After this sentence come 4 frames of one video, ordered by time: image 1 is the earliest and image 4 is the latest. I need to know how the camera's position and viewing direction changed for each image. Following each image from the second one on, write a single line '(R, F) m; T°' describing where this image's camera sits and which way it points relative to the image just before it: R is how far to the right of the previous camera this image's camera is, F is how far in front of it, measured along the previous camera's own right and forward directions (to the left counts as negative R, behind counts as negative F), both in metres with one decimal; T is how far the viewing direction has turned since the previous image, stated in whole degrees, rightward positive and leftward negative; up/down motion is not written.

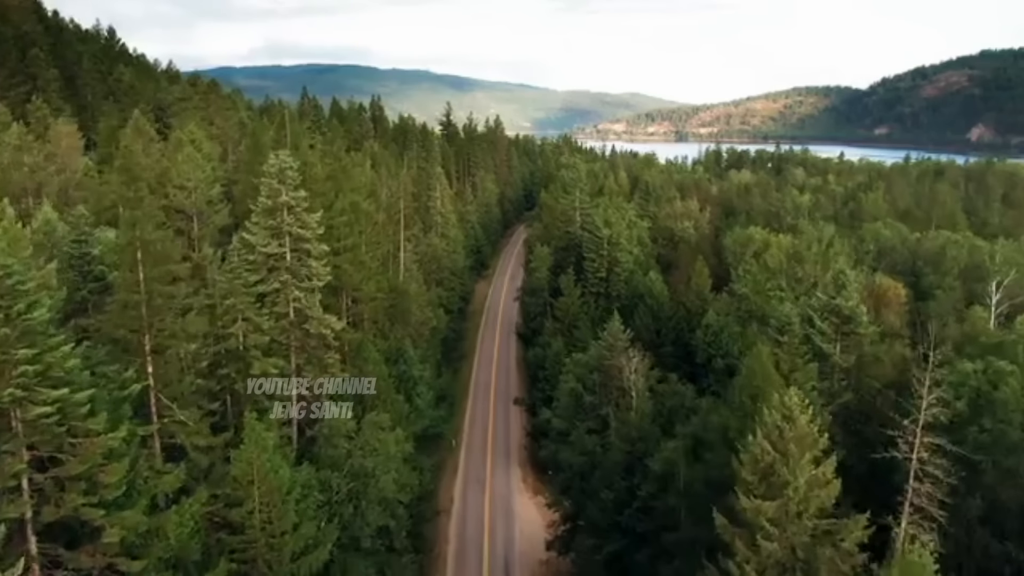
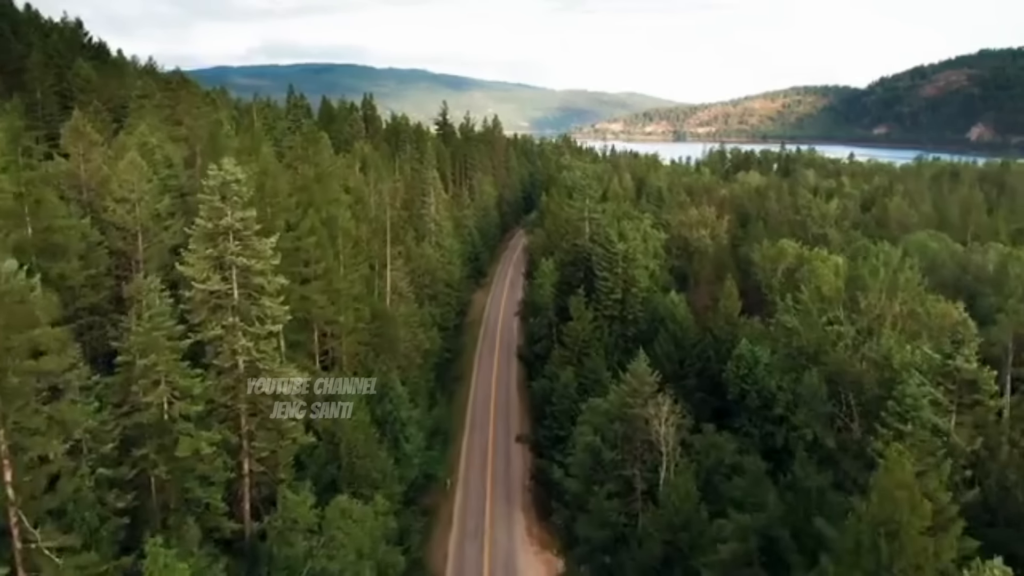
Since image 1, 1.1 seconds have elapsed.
(-0.6, +8.3) m; 0°
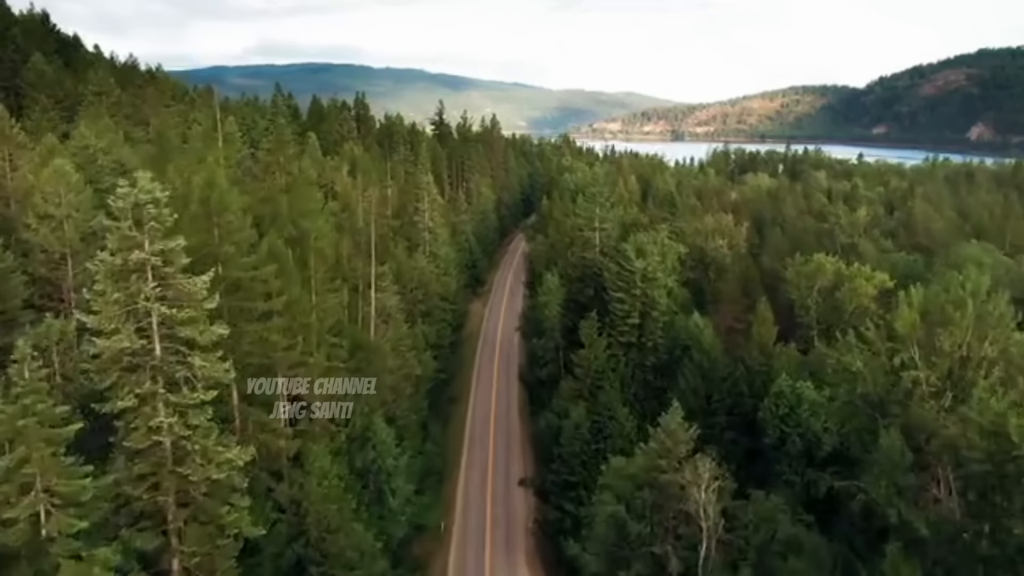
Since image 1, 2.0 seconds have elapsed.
(-0.5, +7.4) m; 0°
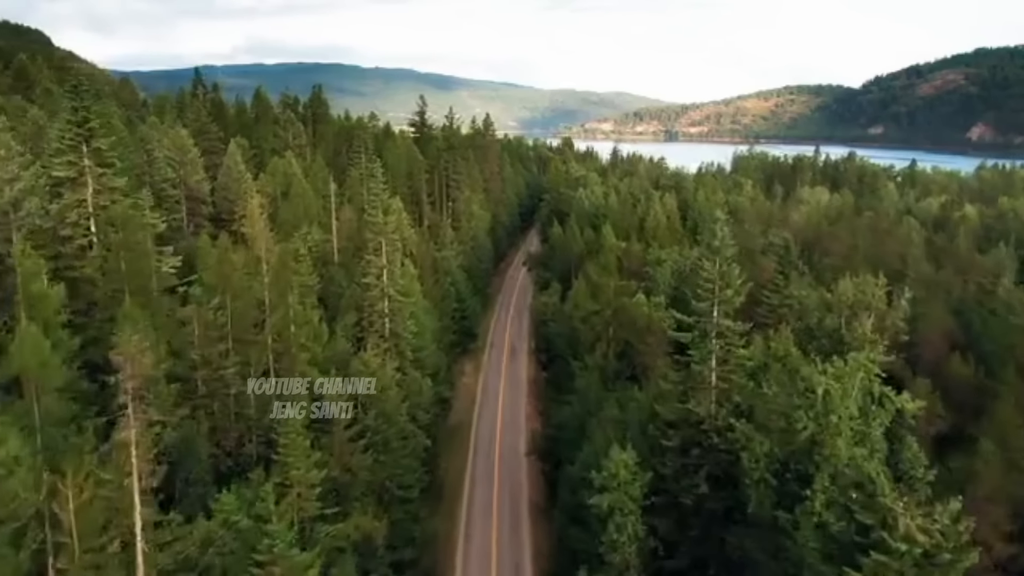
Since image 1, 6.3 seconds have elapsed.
(-2.2, +34.0) m; +1°
